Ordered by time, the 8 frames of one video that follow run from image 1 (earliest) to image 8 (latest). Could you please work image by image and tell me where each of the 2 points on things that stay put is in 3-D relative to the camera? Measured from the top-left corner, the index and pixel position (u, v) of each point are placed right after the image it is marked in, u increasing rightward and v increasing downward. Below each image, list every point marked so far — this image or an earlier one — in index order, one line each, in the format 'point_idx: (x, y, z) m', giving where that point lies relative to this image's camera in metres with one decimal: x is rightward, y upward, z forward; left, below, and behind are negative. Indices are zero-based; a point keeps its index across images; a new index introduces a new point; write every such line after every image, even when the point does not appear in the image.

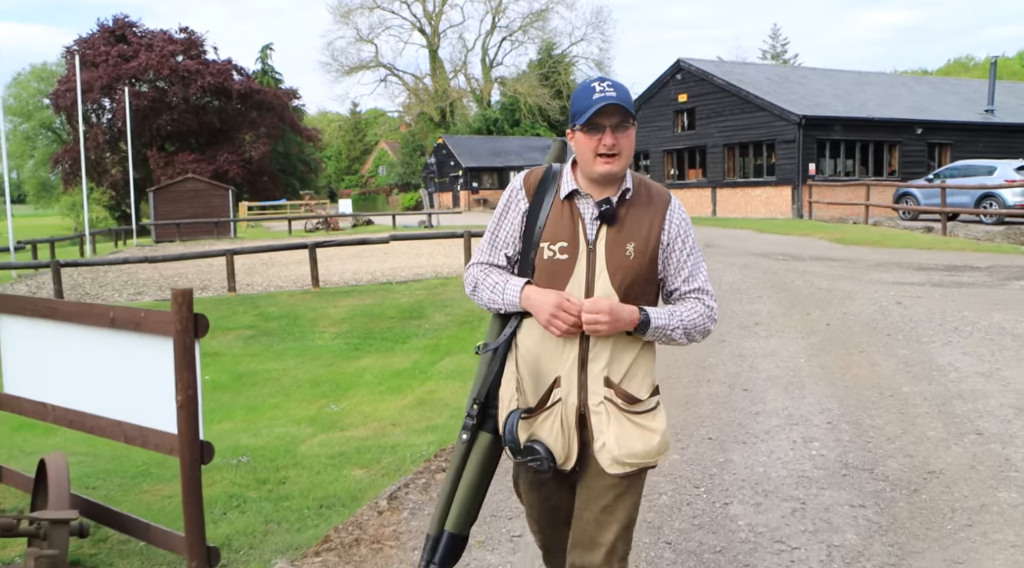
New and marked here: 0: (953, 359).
0: (+3.6, -0.6, +6.3) m
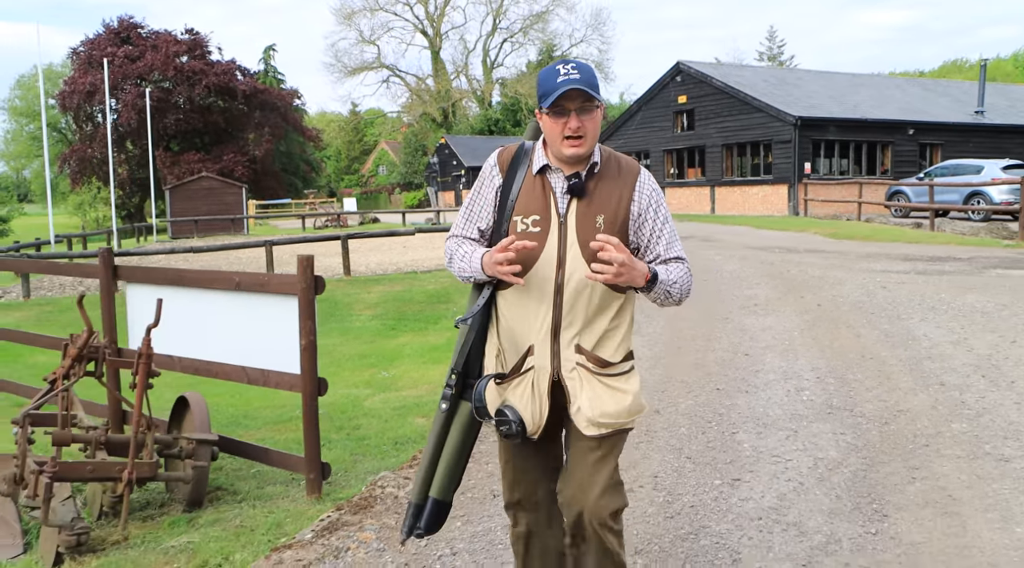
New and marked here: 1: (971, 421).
0: (+3.9, -0.4, +7.3) m
1: (+2.8, -0.8, +4.7) m
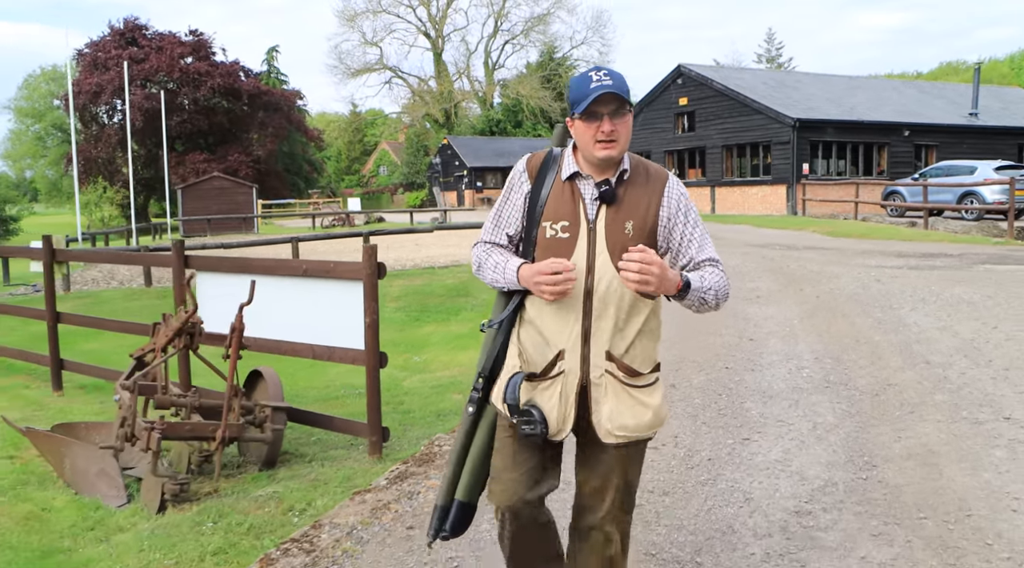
0: (+4.1, -0.3, +7.9) m
1: (+3.0, -0.7, +5.4) m
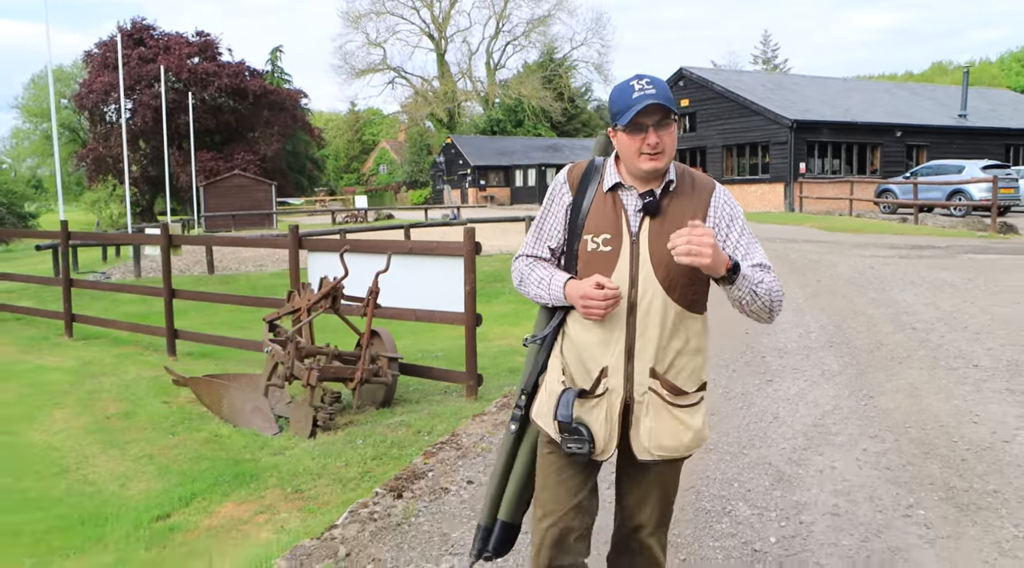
0: (+4.6, -0.1, +9.2) m
1: (+3.6, -0.5, +6.6) m
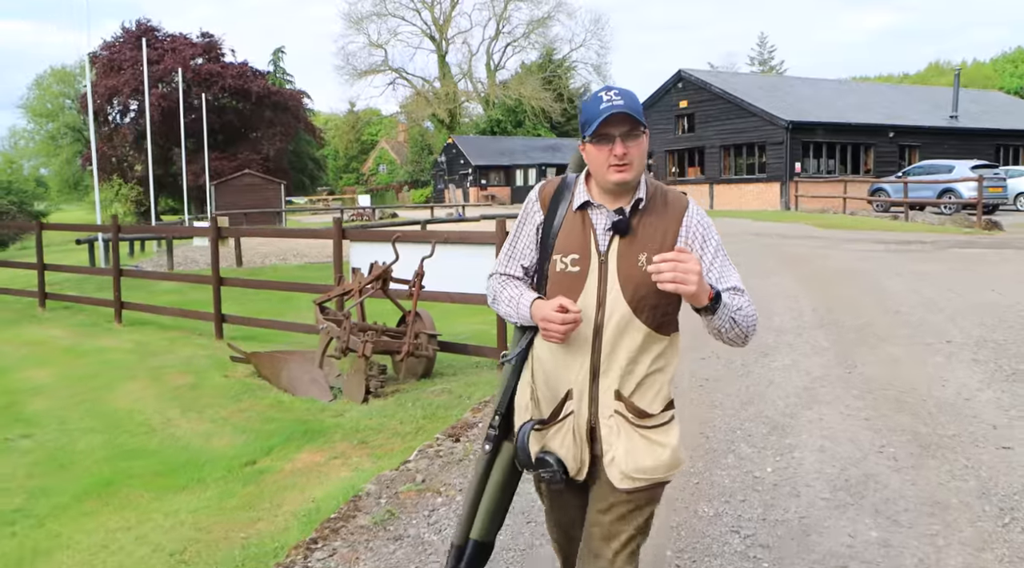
0: (+4.8, 0.0, +9.9) m
1: (+3.8, -0.4, +7.4) m
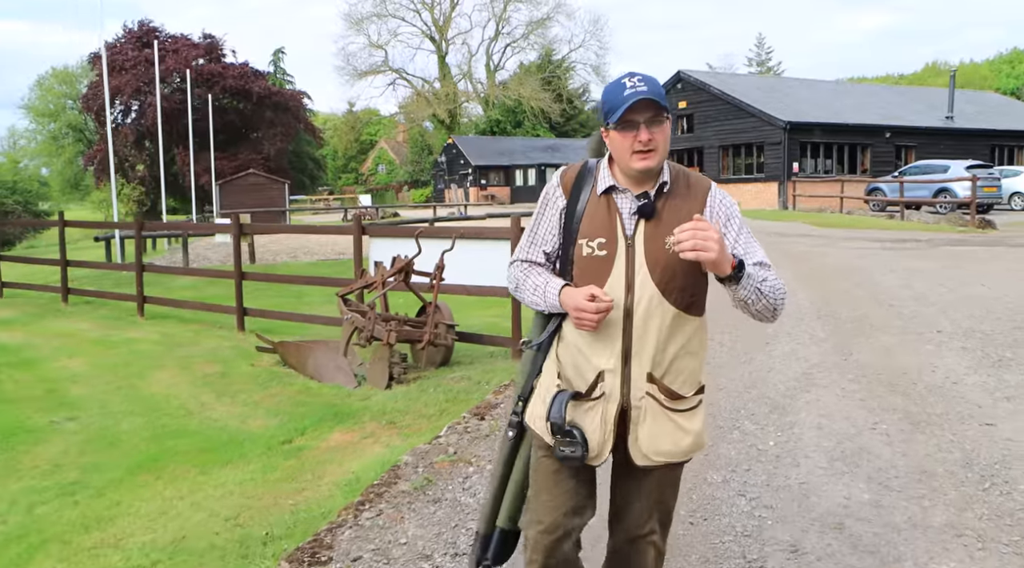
0: (+5.0, +0.1, +10.3) m
1: (+3.9, -0.3, +7.8) m
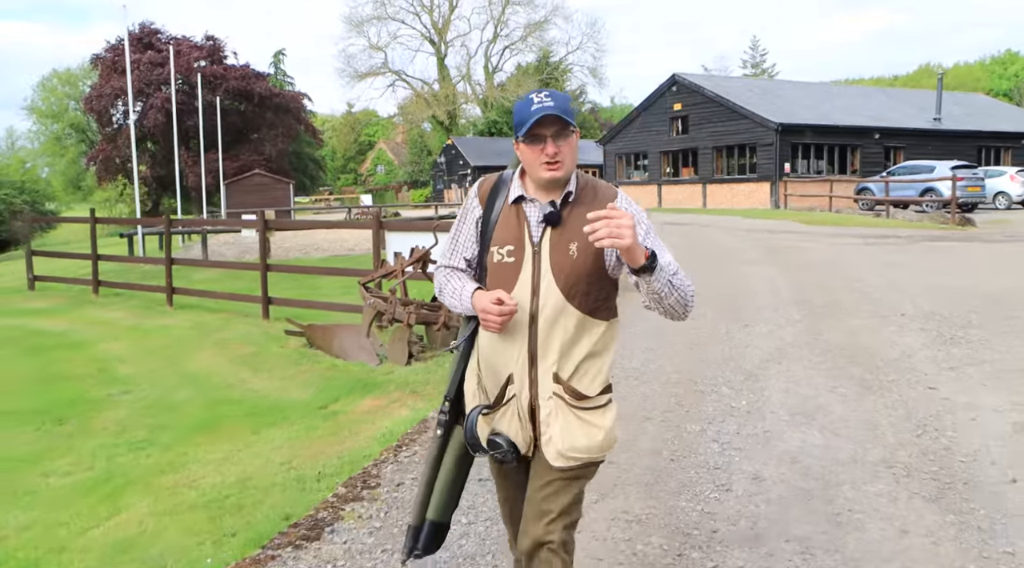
0: (+5.0, +0.2, +11.2) m
1: (+4.0, -0.2, +8.6) m
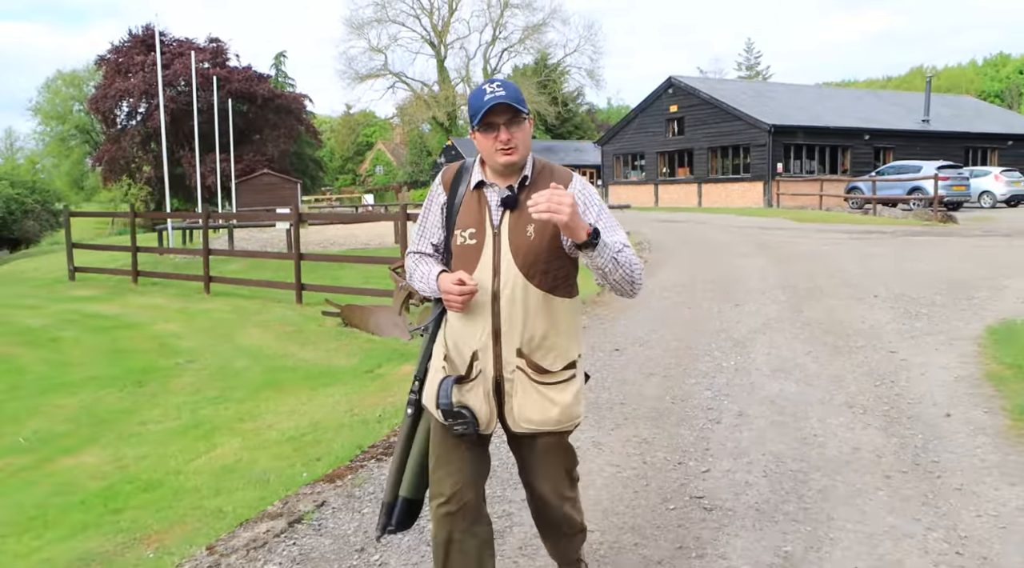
0: (+5.2, +0.4, +12.2) m
1: (+4.2, 0.0, +9.6) m
